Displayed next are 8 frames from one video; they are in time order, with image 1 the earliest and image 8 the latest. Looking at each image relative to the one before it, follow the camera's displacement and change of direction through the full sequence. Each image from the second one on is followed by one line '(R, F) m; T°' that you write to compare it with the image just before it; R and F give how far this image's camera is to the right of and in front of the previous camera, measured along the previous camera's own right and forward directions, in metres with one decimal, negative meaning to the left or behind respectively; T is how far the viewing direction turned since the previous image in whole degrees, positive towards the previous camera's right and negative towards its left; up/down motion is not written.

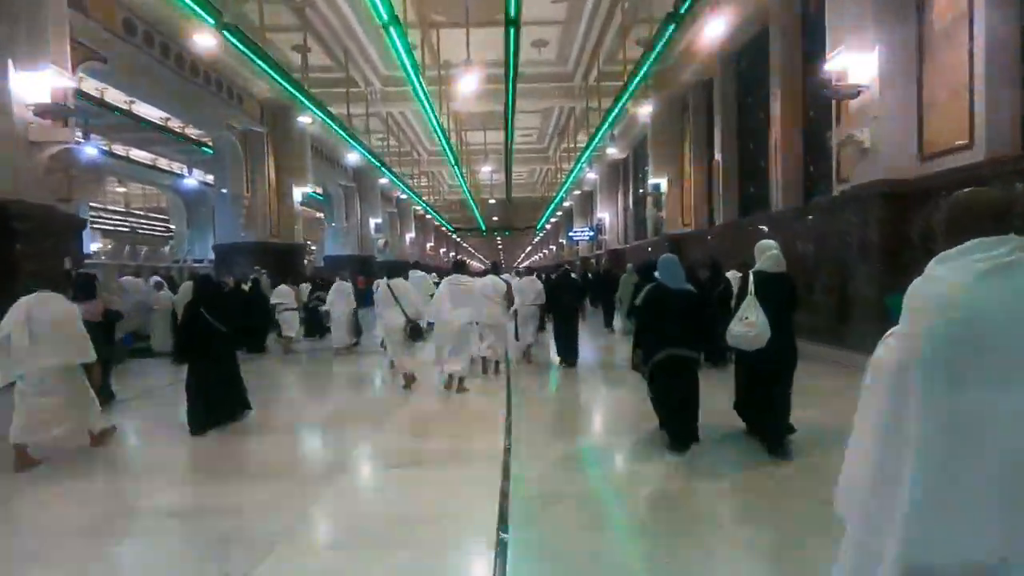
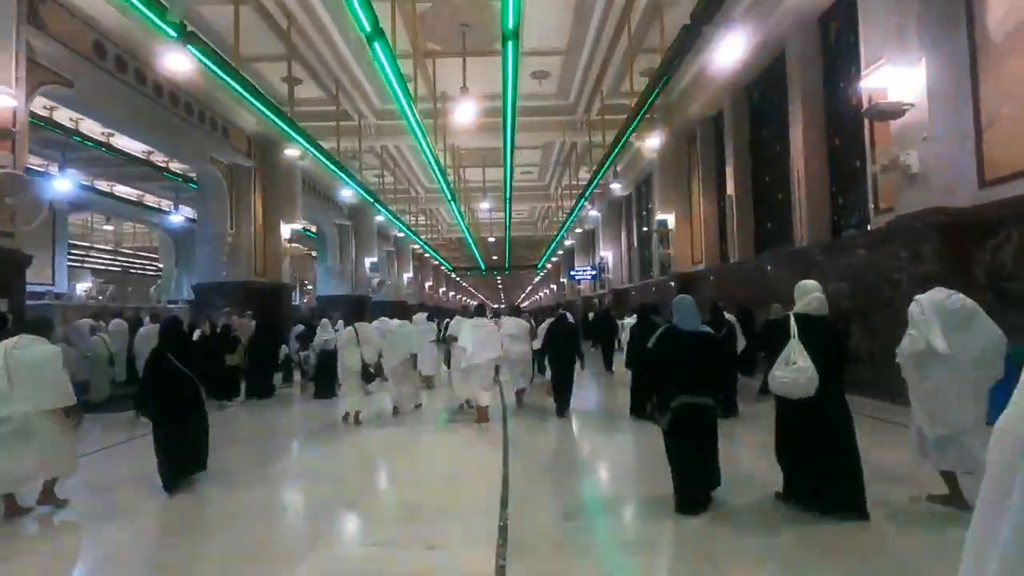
(0.0, +0.8) m; 0°
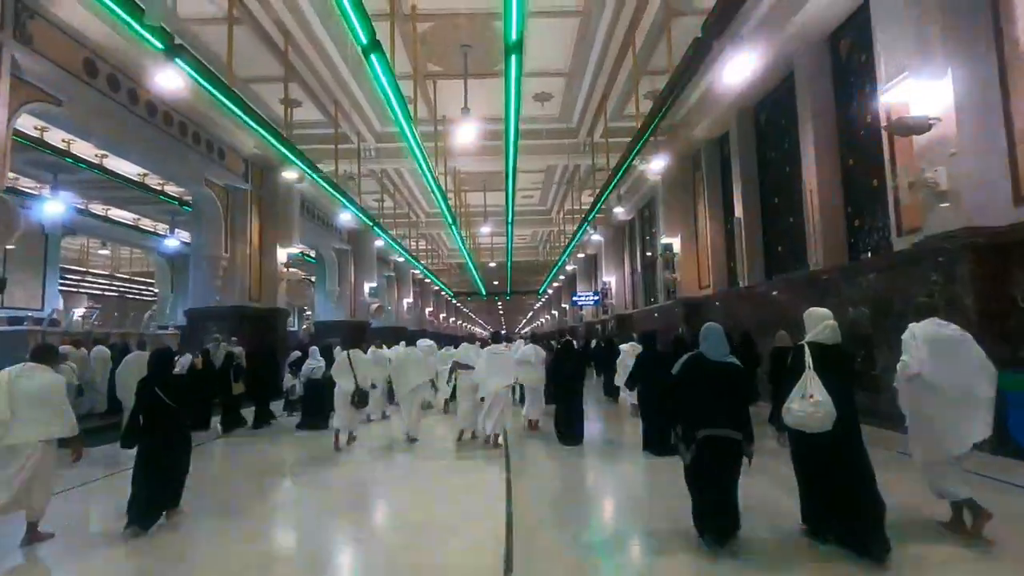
(0.0, +0.3) m; 0°
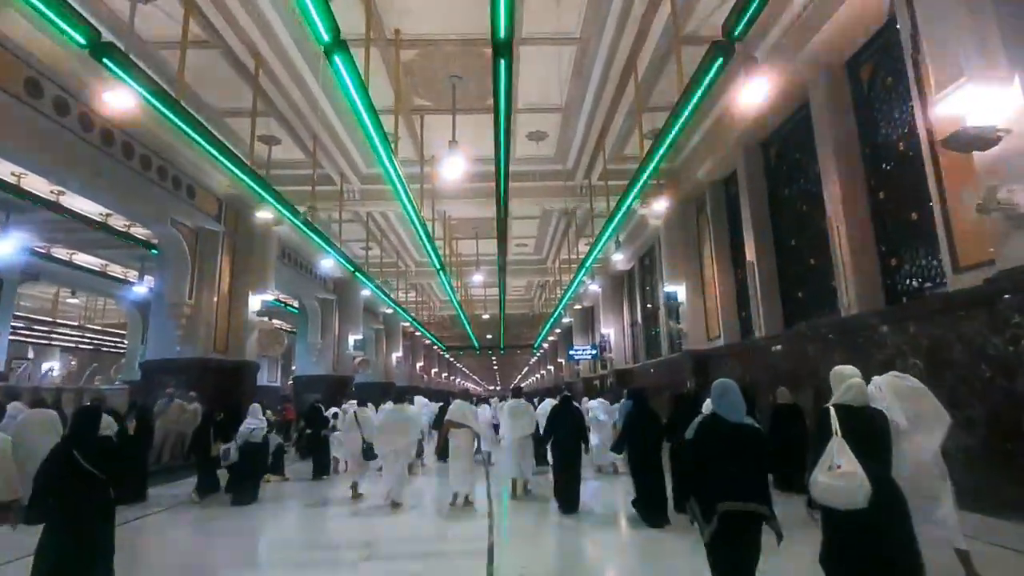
(+0.1, +0.9) m; +1°
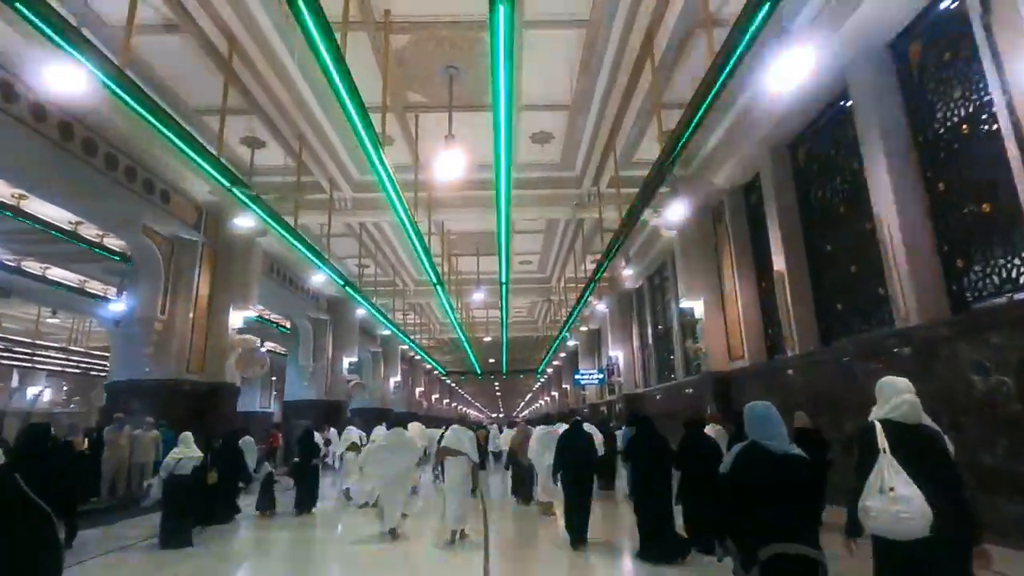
(0.0, +0.8) m; 0°
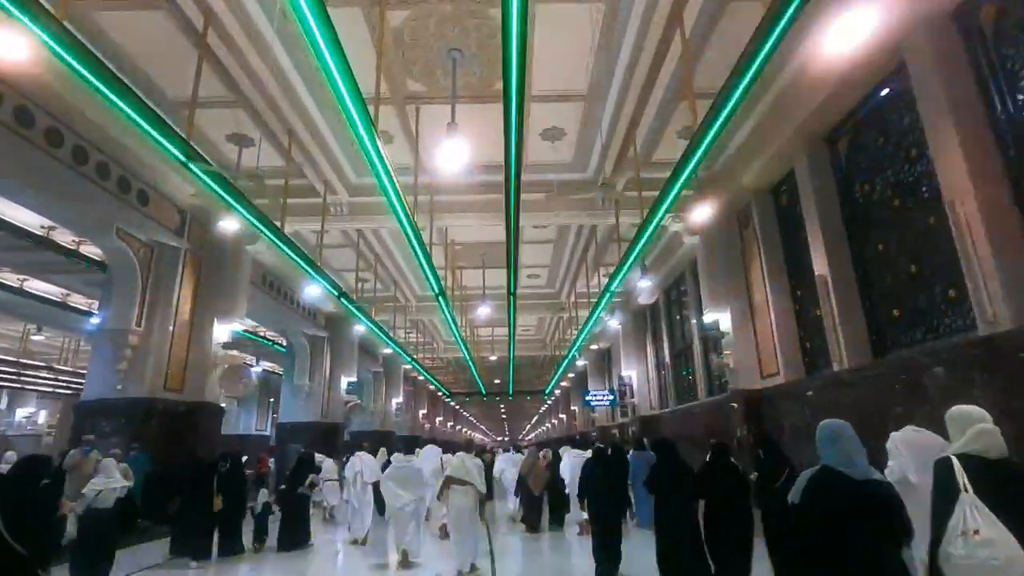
(-0.1, +0.8) m; -1°
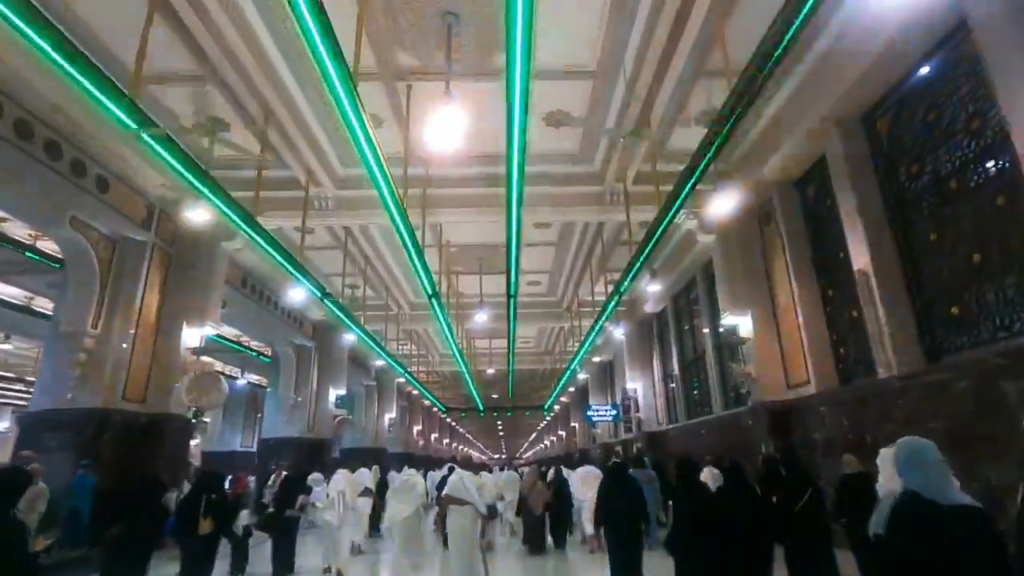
(0.0, +0.8) m; 0°
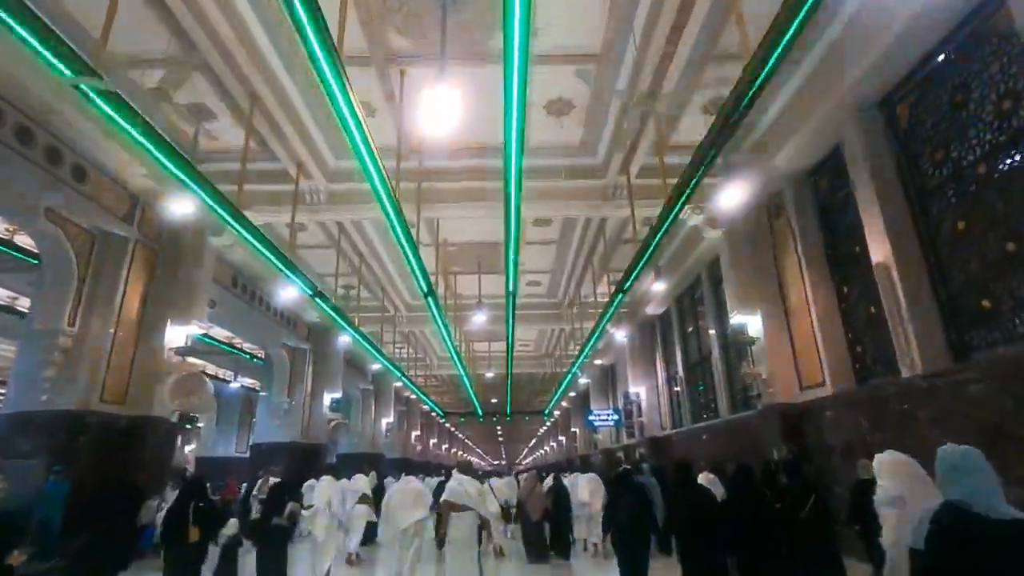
(0.0, +0.3) m; 0°
